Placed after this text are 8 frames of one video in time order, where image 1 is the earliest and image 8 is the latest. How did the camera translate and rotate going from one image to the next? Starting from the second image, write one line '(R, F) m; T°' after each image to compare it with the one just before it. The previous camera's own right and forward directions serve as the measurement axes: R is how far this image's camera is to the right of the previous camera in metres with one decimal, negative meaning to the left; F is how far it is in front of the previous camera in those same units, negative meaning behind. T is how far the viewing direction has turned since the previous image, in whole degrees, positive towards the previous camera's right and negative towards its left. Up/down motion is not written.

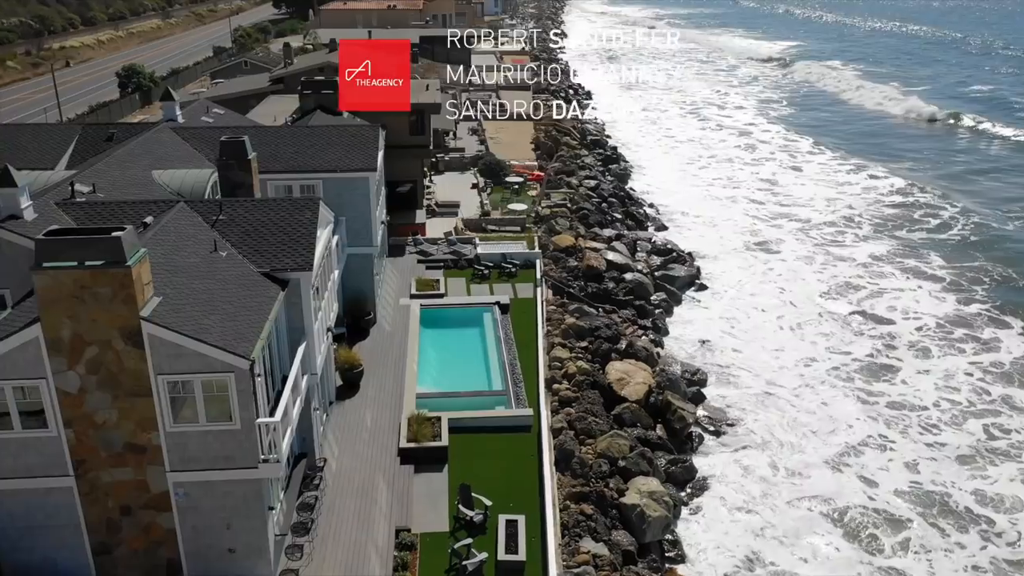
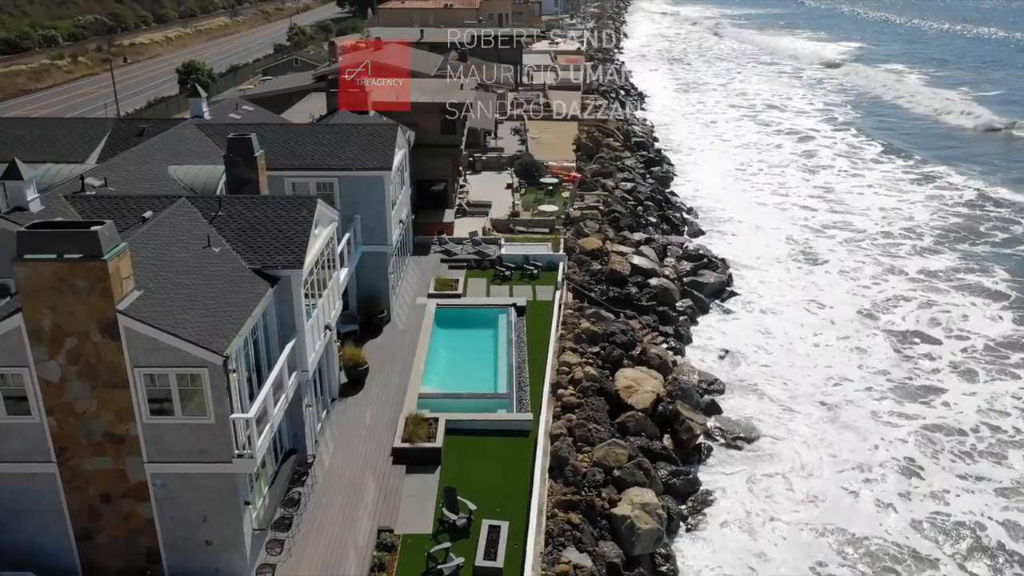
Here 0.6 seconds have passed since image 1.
(+1.7, +0.3) m; -4°
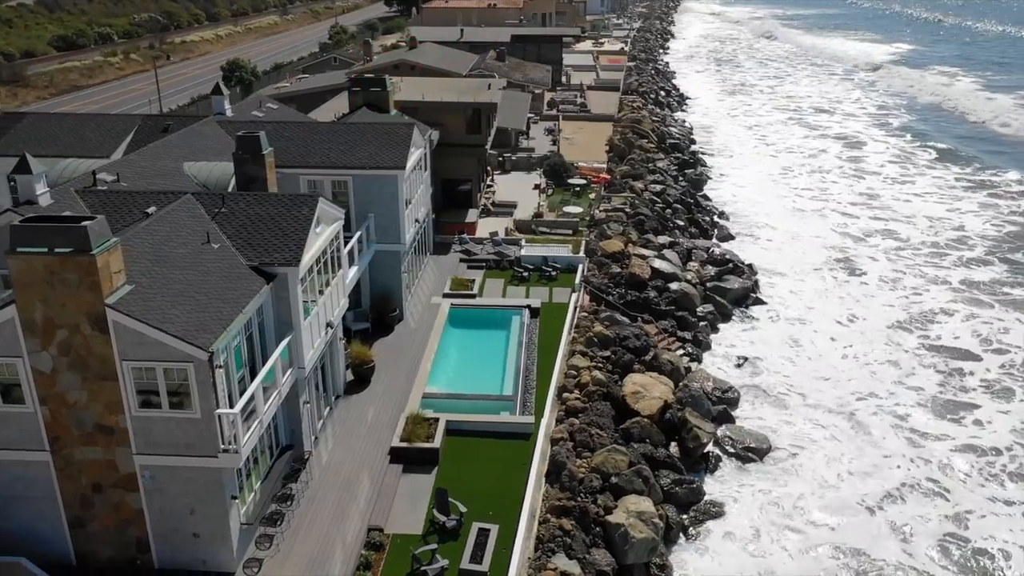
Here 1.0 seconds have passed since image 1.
(+1.2, +0.2) m; -3°
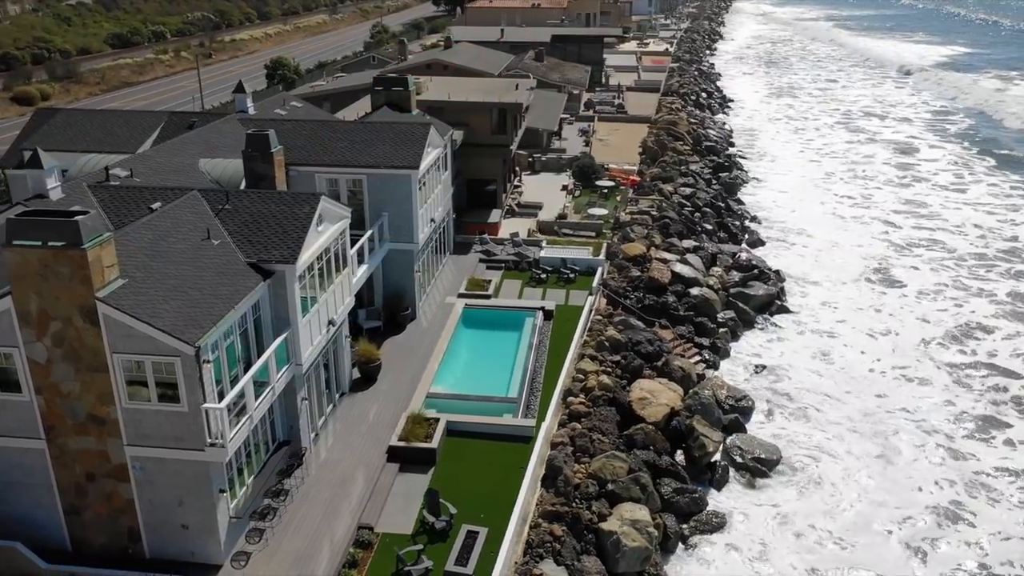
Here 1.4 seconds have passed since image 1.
(+1.3, +0.2) m; -3°
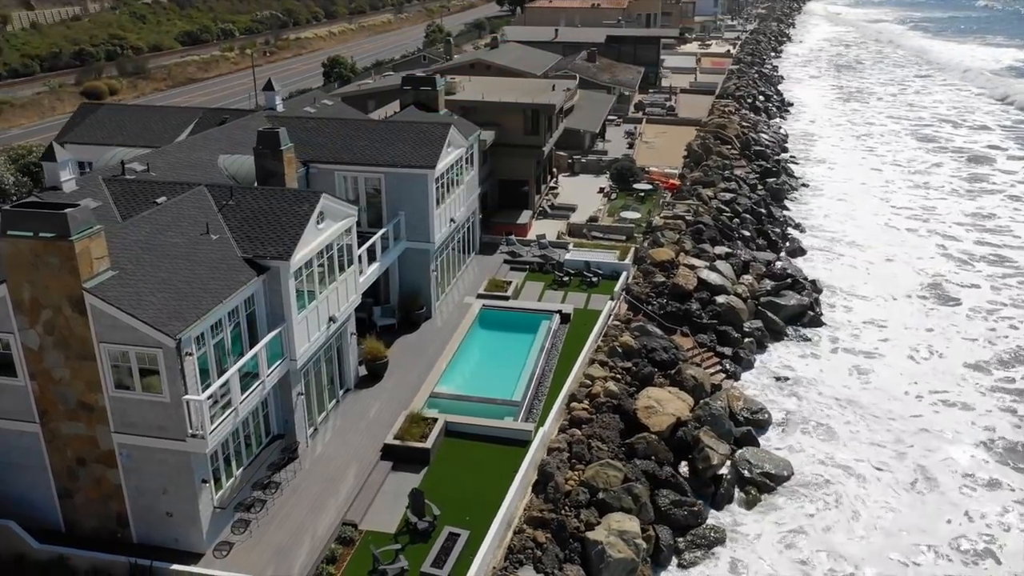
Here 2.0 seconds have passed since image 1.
(+1.8, +0.2) m; -4°
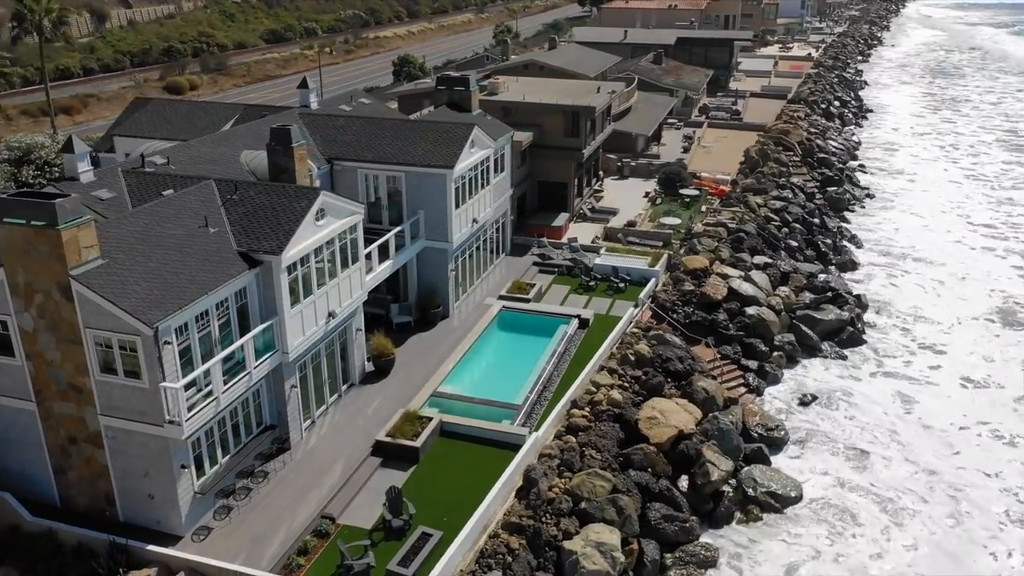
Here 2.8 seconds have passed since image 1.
(+2.4, +0.3) m; -6°
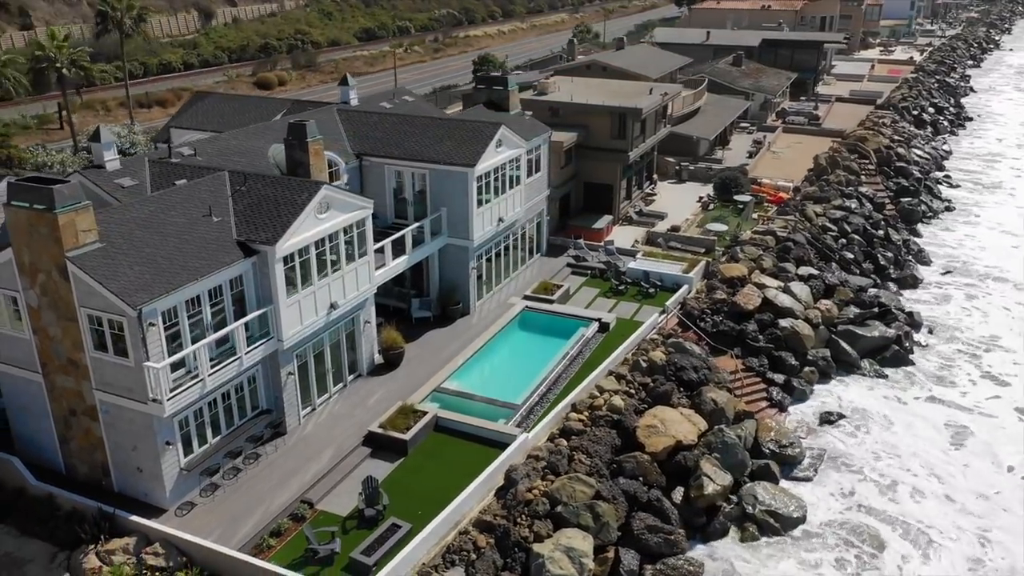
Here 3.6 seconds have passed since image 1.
(+2.8, +0.2) m; -7°
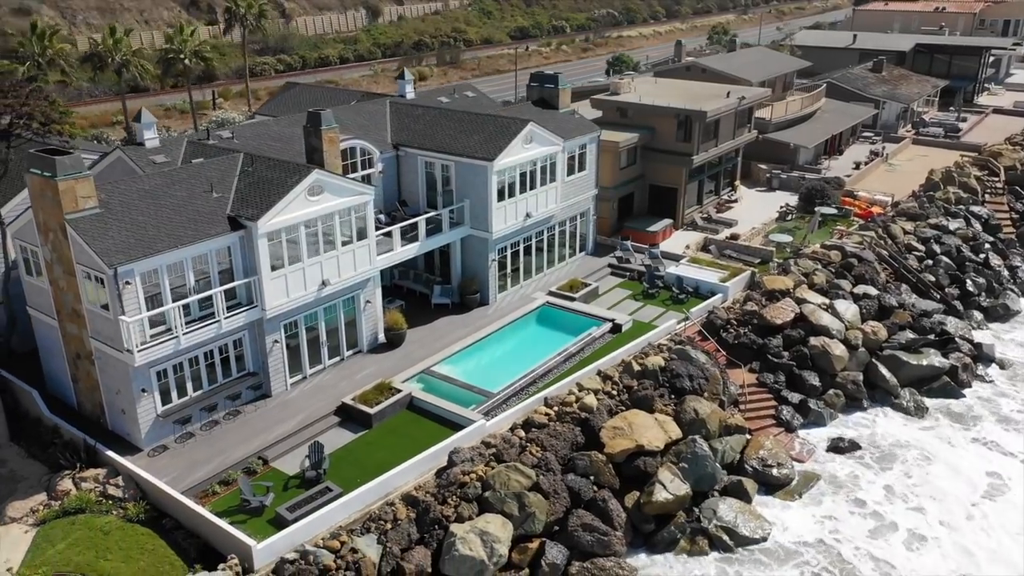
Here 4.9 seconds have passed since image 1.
(+5.9, 0.0) m; -12°
